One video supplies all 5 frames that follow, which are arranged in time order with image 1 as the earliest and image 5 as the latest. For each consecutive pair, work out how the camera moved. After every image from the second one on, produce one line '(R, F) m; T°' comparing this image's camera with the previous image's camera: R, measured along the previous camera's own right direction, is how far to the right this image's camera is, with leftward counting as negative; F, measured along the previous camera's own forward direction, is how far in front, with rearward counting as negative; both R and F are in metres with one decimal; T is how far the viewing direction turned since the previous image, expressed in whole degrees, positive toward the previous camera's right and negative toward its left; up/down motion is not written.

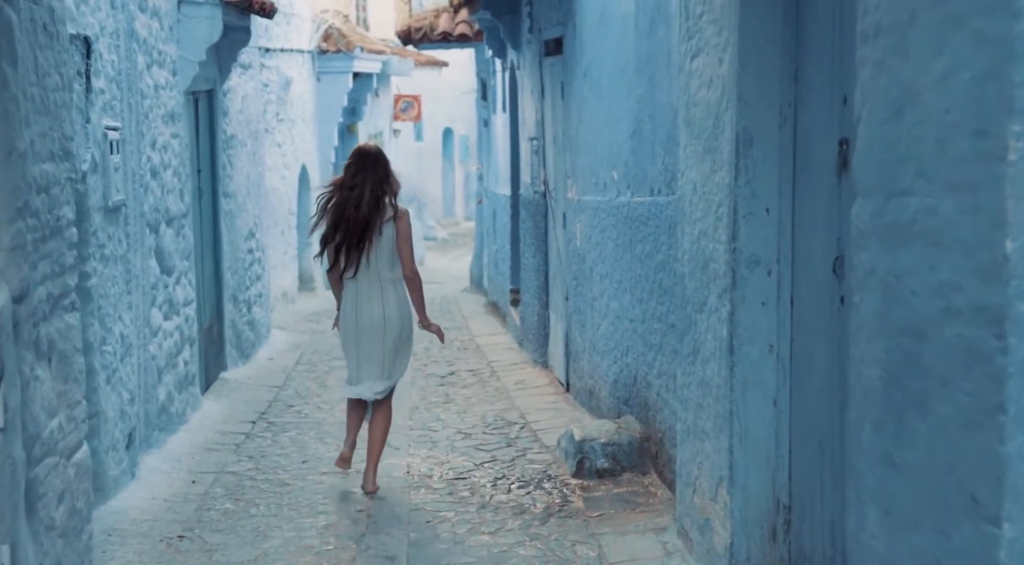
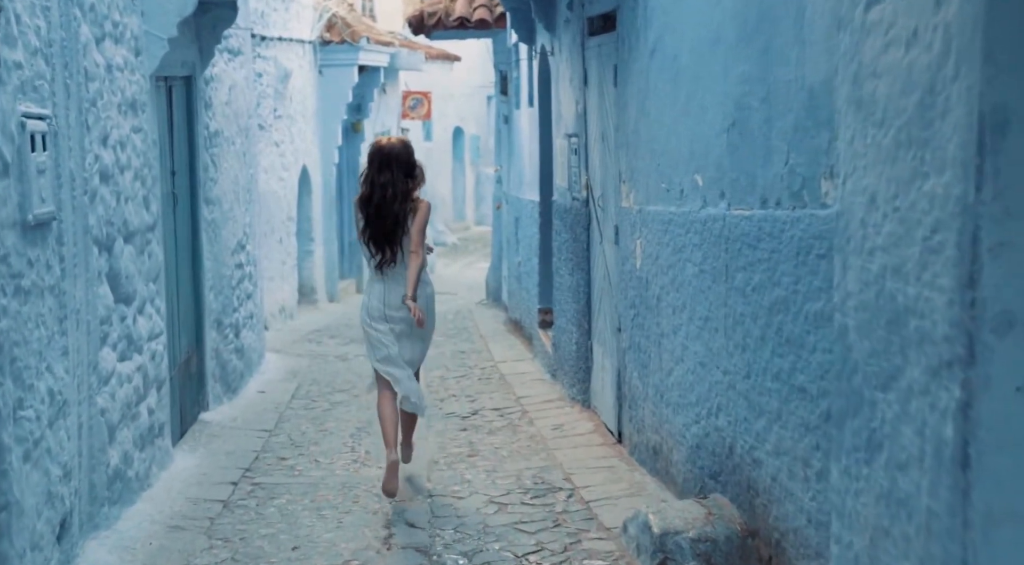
(-0.2, +1.7) m; 0°
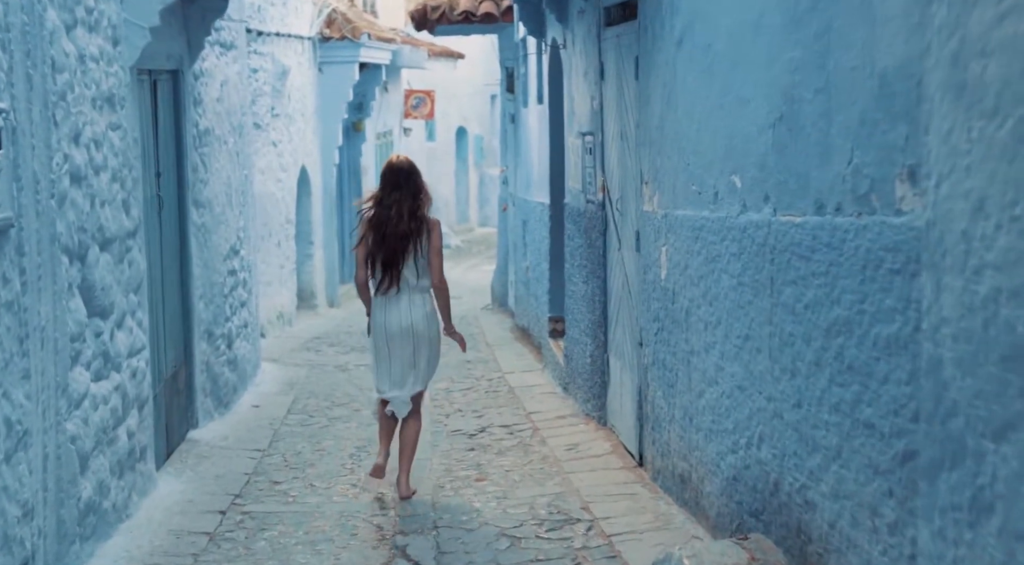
(-0.1, +0.6) m; 0°
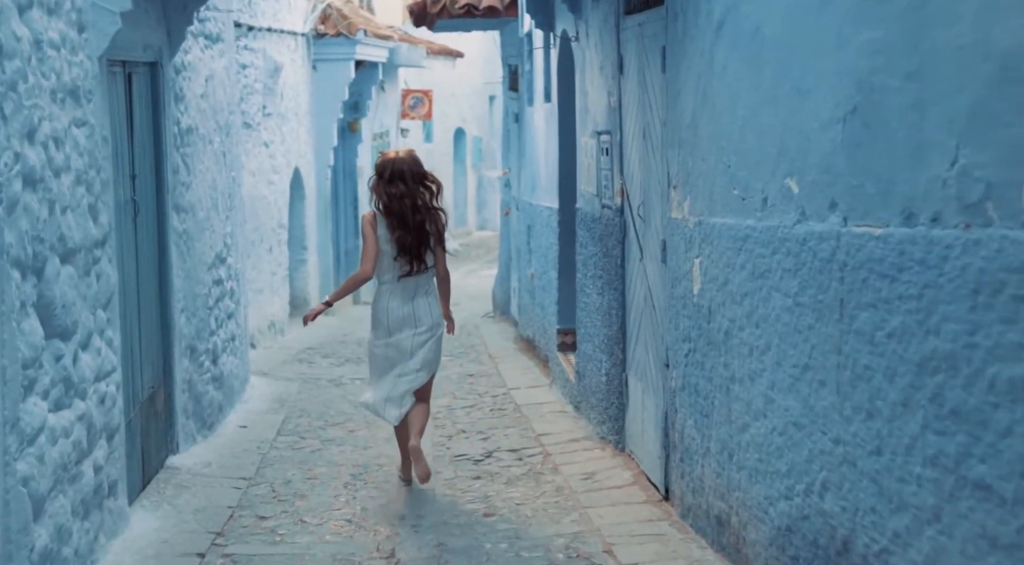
(-0.1, +0.7) m; 0°
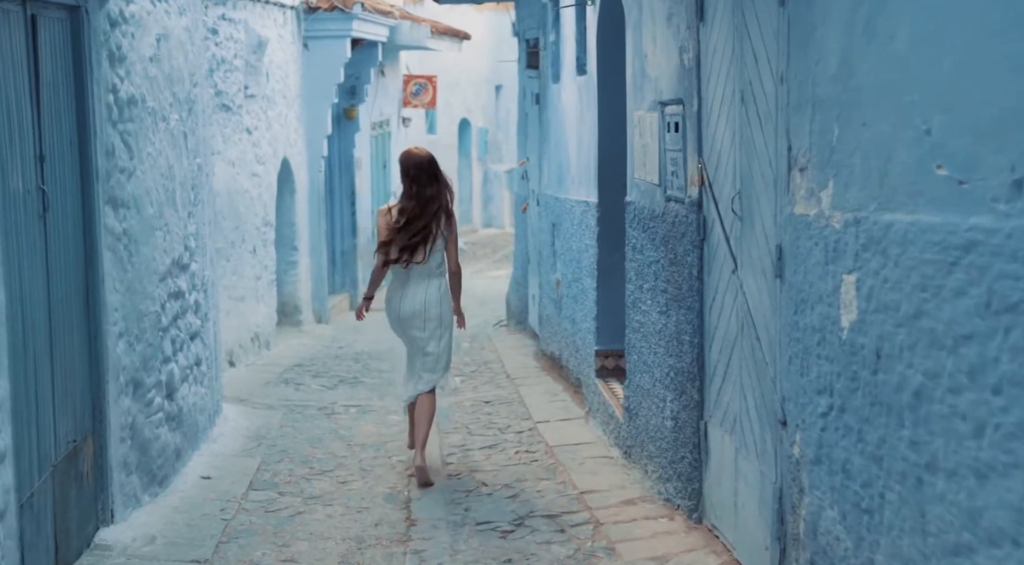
(-0.2, +1.9) m; 0°
